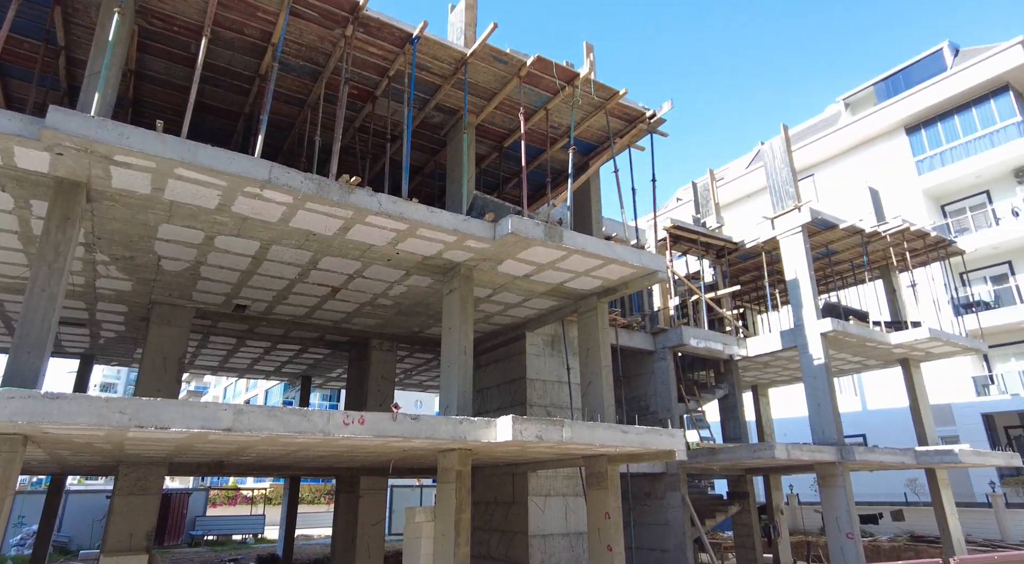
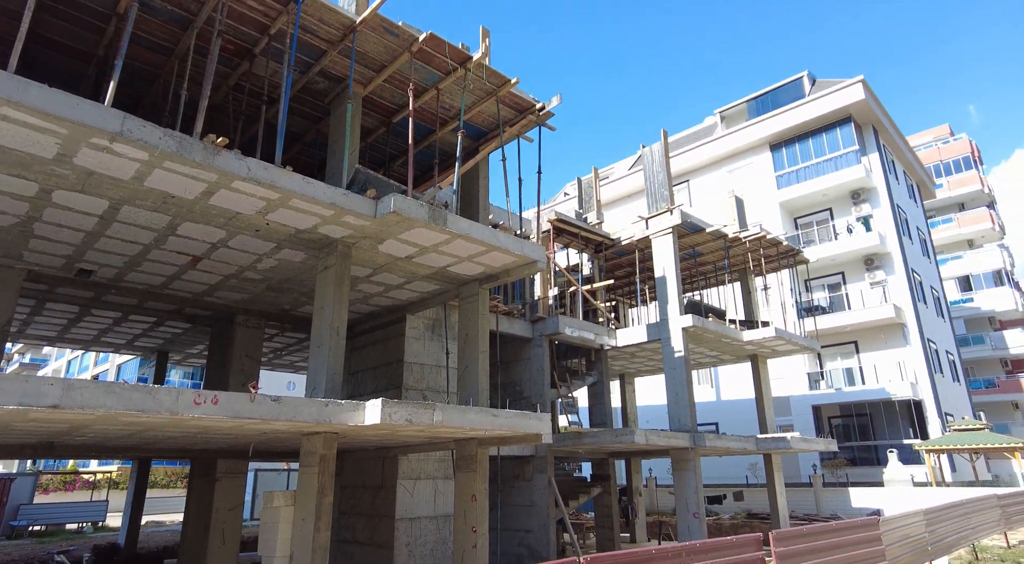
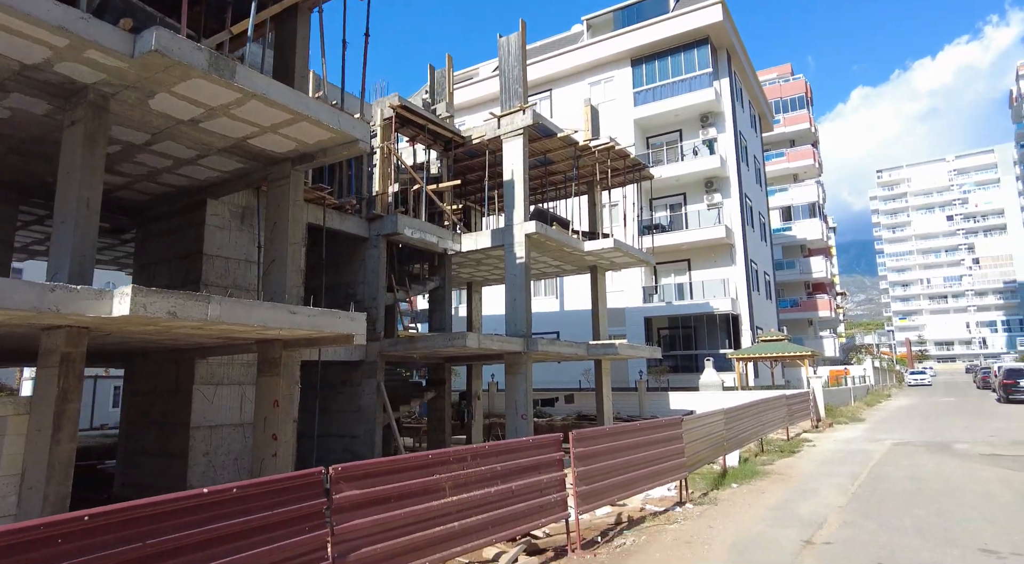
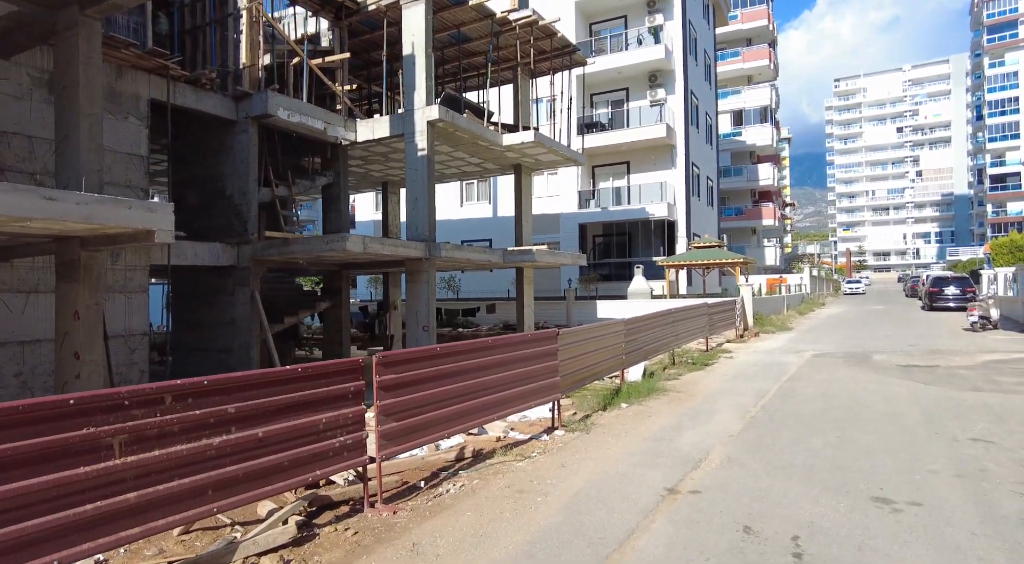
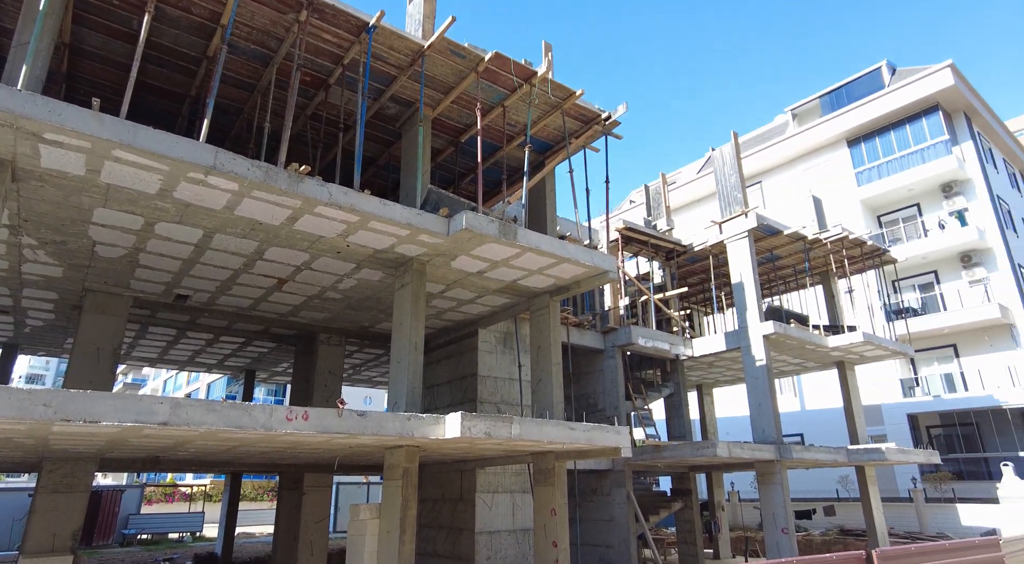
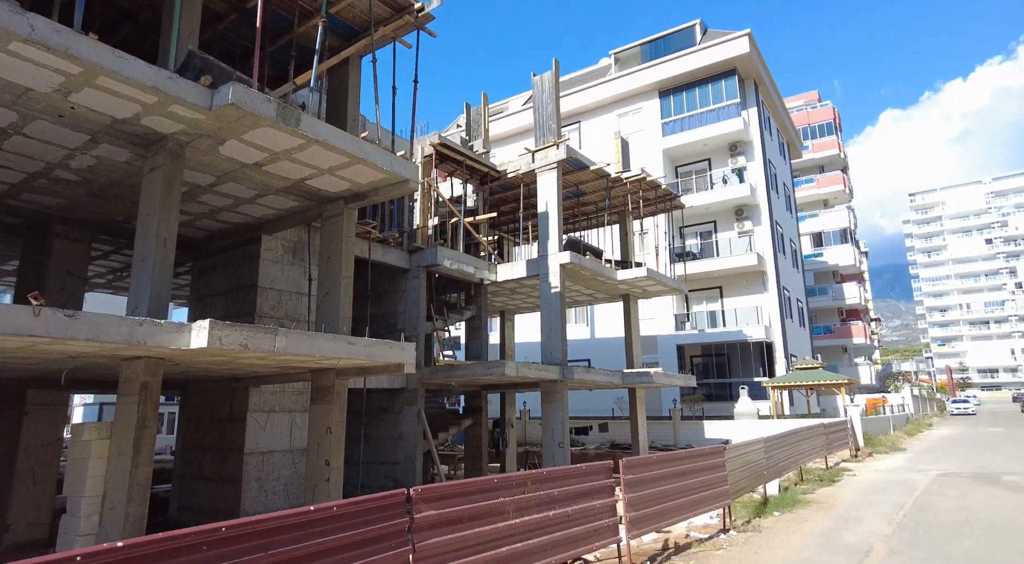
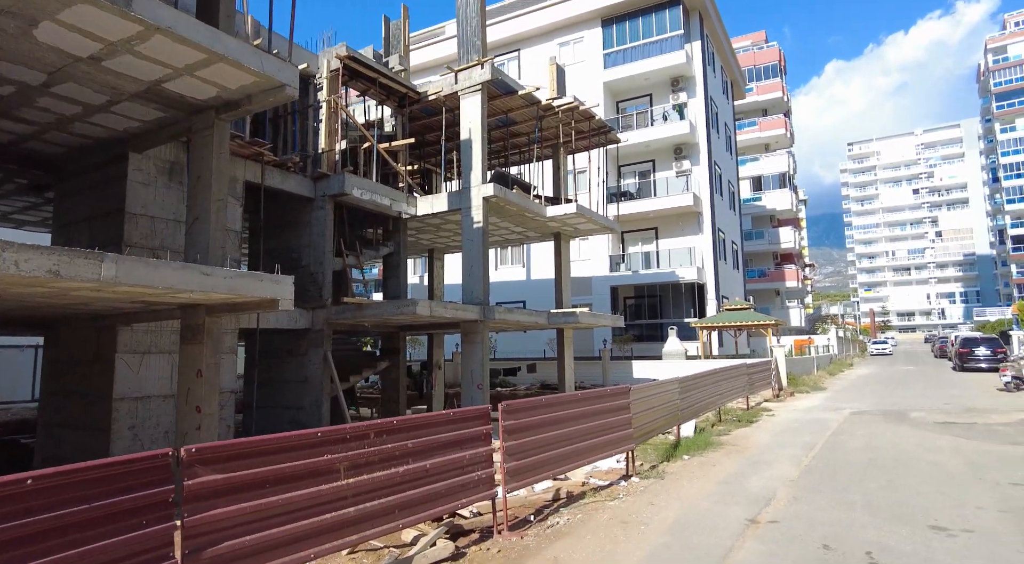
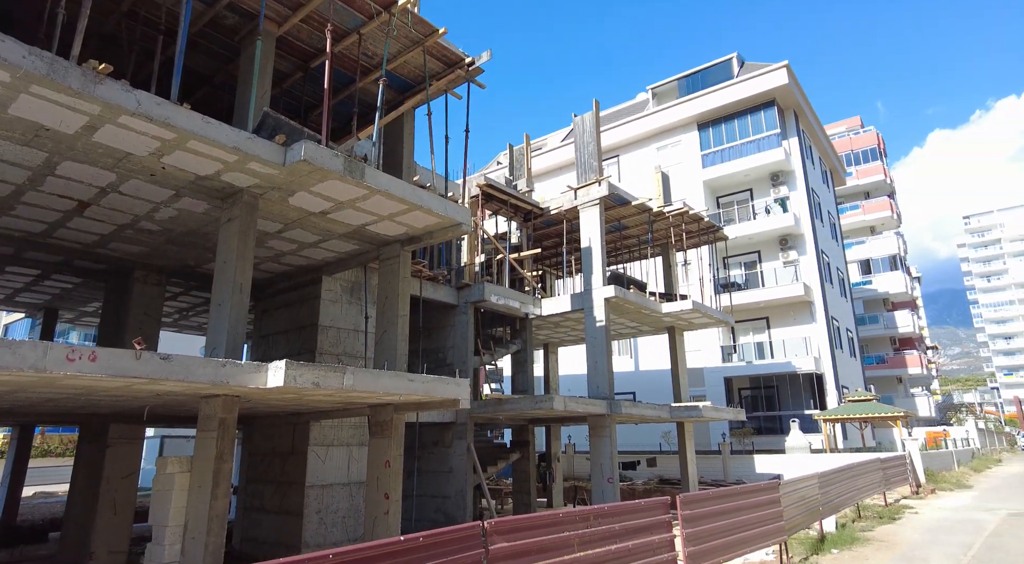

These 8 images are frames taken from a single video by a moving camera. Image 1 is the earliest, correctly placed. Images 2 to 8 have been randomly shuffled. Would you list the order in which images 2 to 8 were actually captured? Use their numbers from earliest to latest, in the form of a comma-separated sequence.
5, 2, 8, 6, 3, 7, 4
